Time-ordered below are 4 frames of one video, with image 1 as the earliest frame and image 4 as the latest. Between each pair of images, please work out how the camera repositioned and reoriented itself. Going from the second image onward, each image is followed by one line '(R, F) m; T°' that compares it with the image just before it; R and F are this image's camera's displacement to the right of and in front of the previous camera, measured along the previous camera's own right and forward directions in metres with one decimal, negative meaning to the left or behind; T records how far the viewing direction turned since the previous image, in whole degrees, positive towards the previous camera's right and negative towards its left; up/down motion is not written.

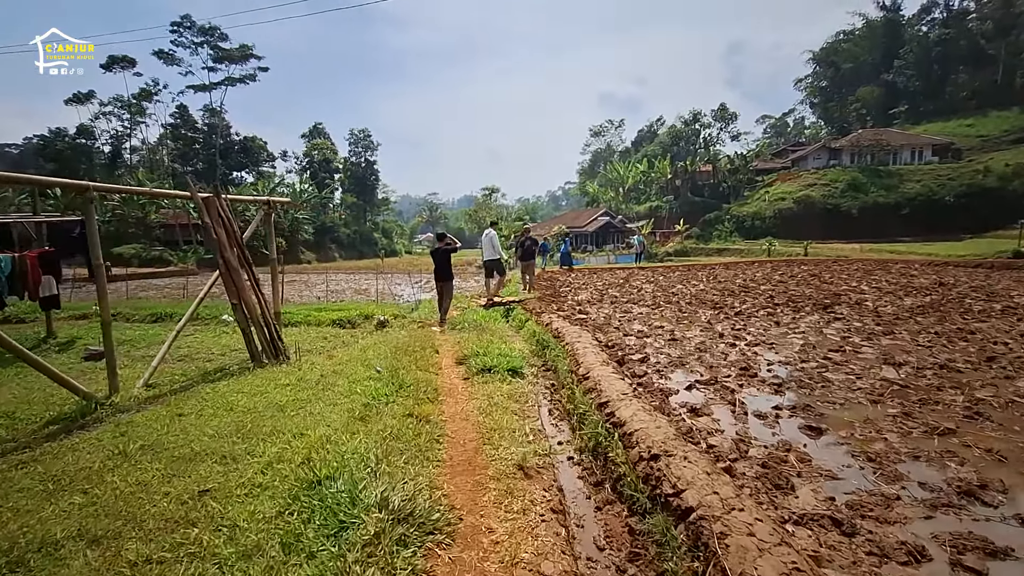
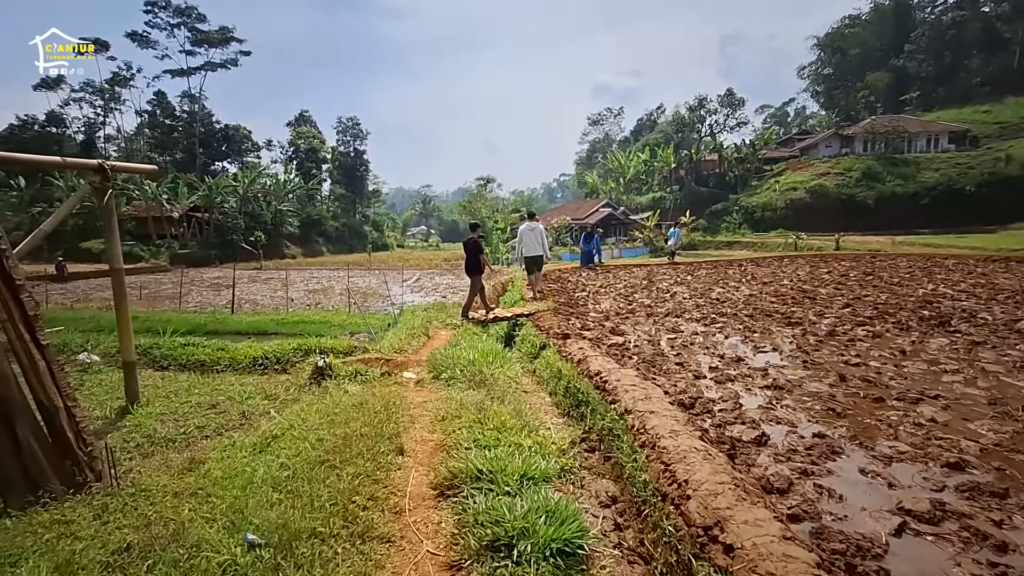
(-0.2, +3.3) m; +1°
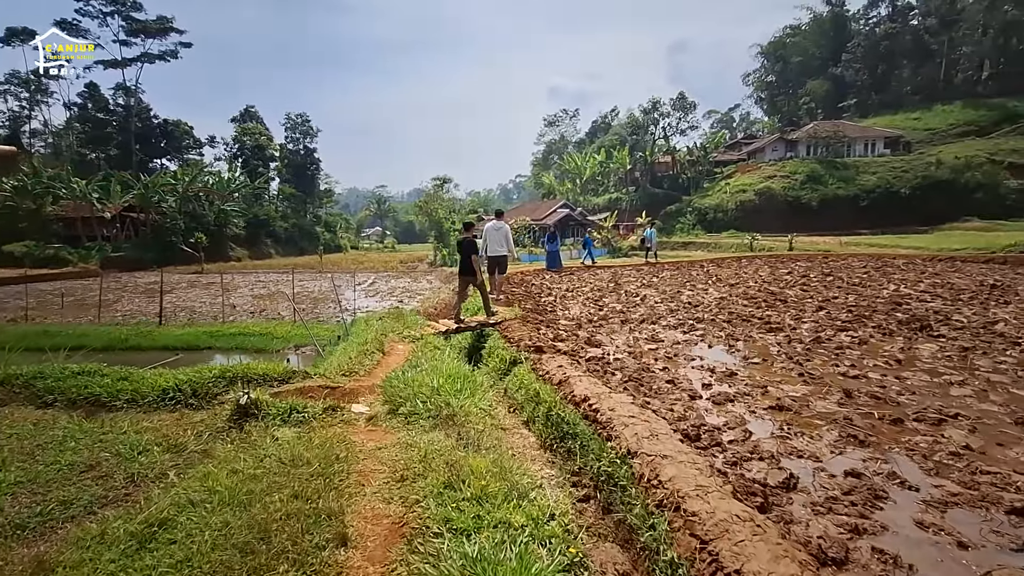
(-0.1, +0.9) m; +5°
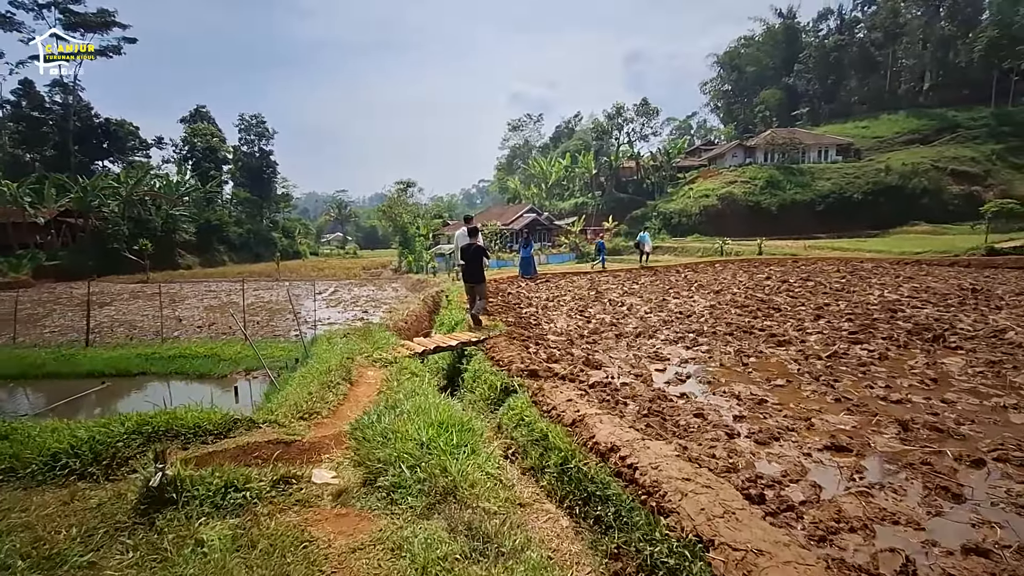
(-0.3, +1.1) m; +4°
